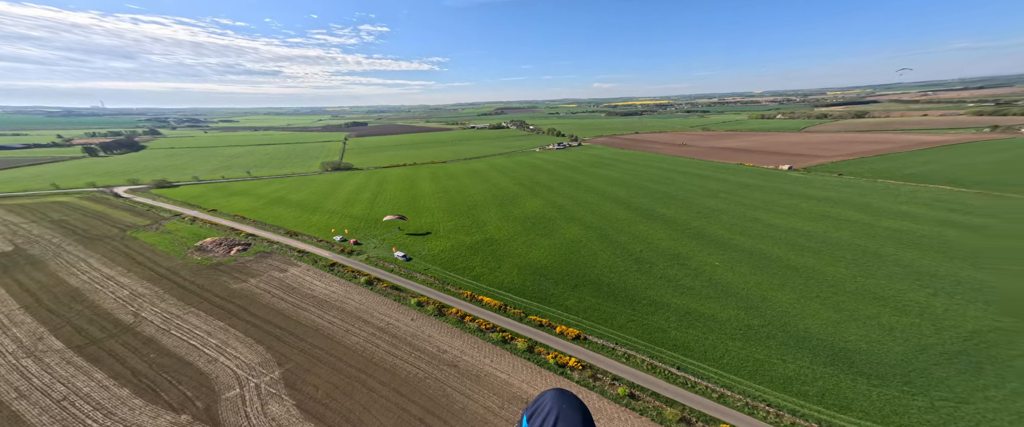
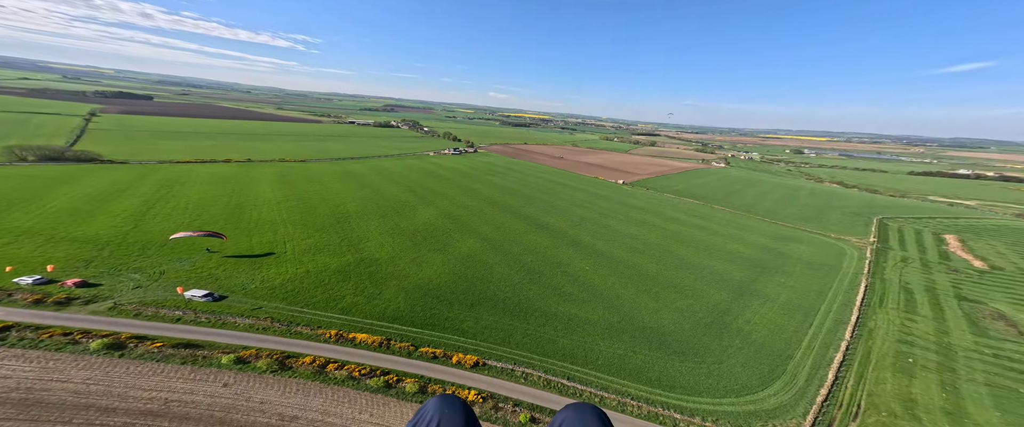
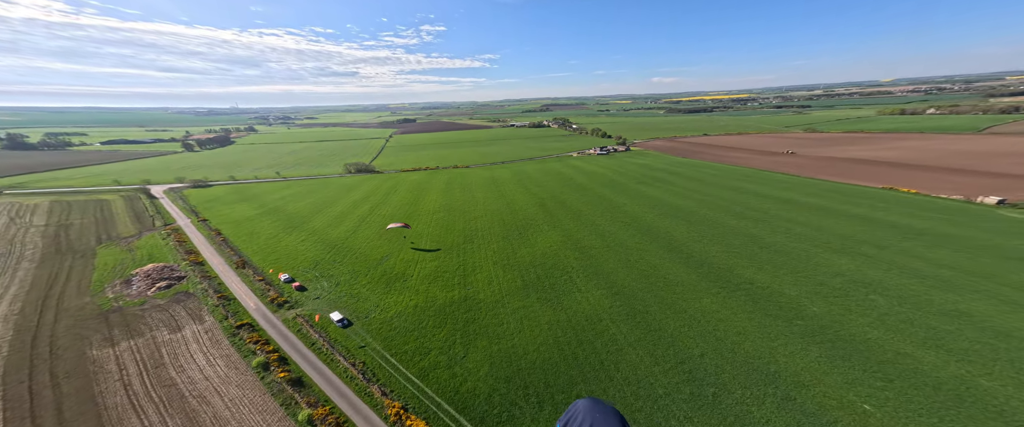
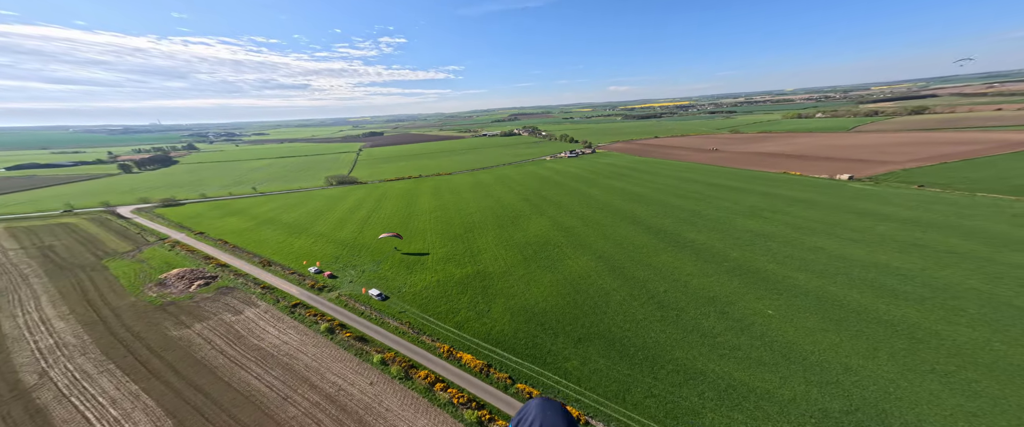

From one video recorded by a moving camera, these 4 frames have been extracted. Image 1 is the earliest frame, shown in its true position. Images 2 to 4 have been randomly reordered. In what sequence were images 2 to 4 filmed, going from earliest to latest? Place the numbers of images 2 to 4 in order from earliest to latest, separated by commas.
2, 4, 3
